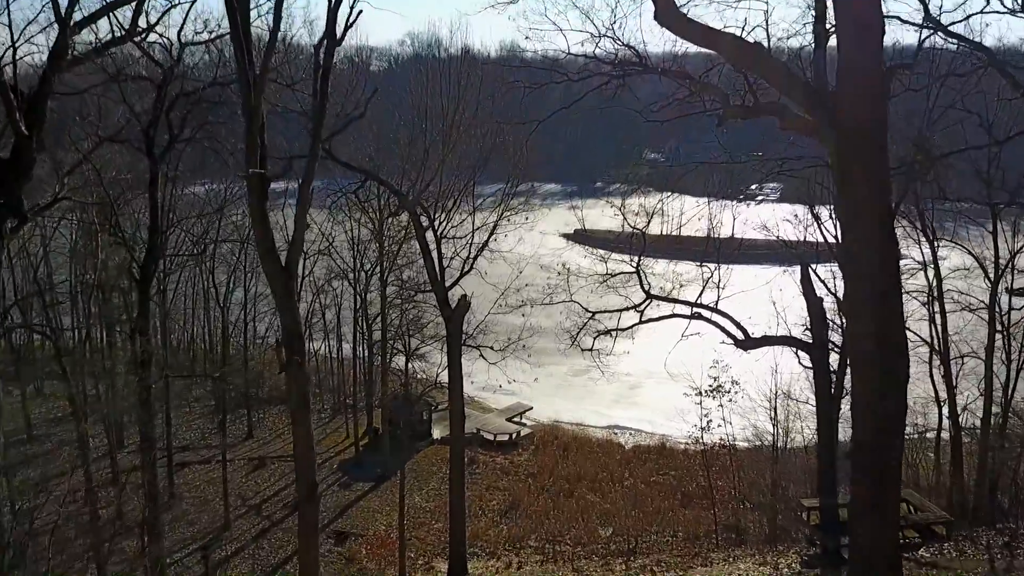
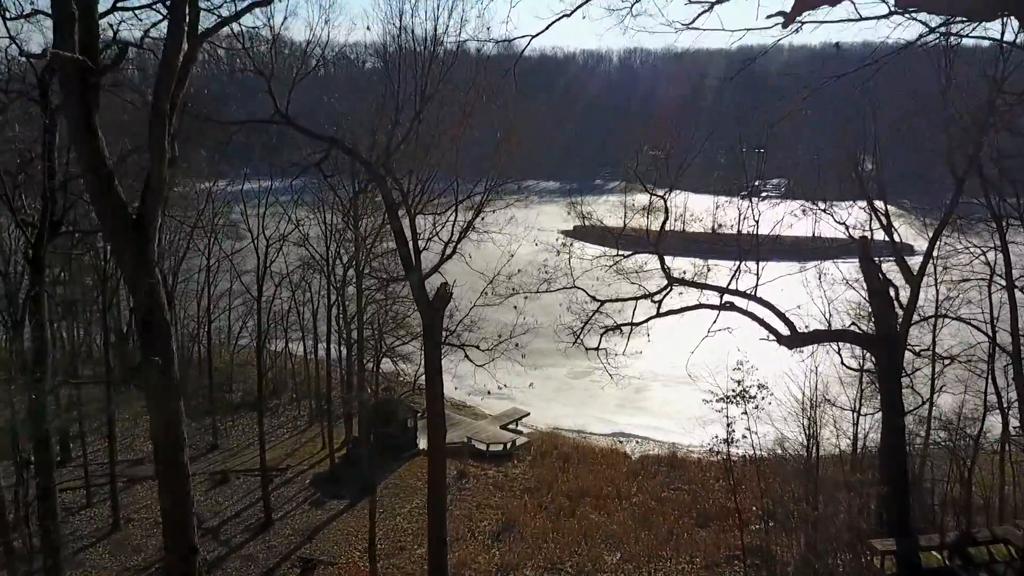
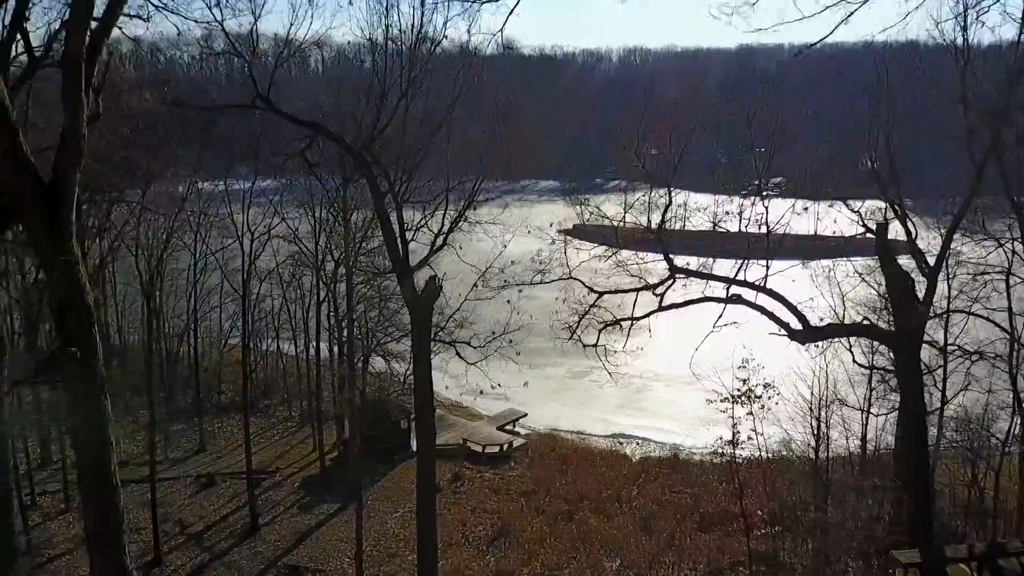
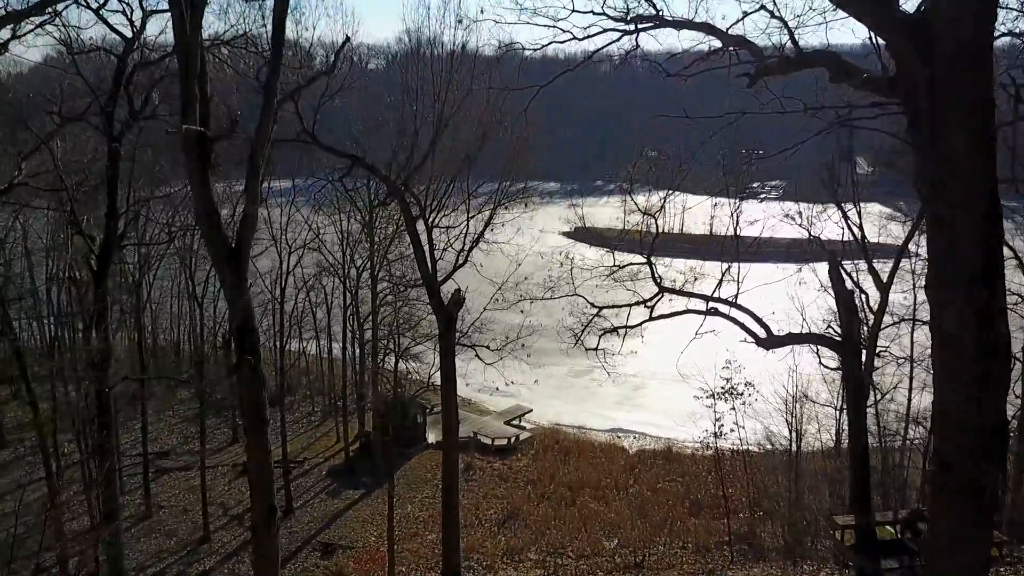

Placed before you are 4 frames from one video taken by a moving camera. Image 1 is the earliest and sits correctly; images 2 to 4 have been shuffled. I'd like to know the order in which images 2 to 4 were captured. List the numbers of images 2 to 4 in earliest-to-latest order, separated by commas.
4, 2, 3
